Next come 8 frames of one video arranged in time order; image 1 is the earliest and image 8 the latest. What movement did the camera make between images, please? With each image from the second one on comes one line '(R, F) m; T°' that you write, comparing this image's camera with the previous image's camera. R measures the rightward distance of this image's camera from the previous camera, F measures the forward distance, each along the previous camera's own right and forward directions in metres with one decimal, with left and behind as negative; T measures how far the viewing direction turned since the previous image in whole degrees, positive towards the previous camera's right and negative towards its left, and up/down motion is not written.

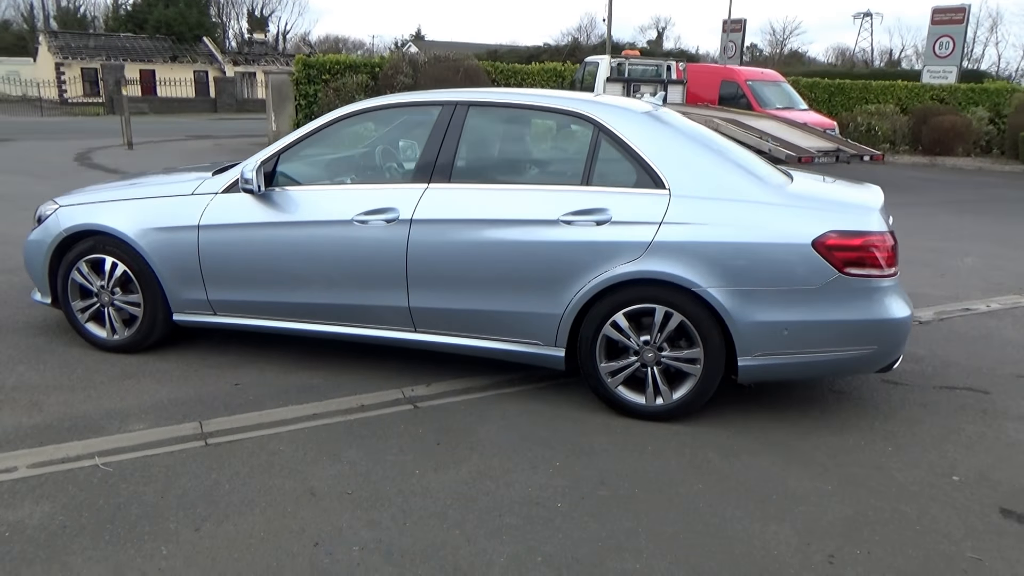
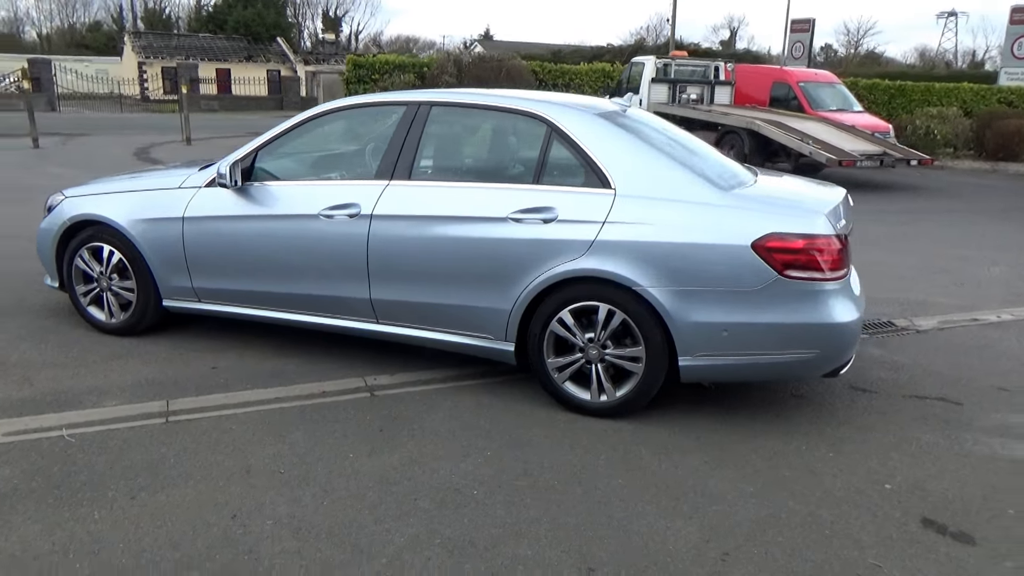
(+0.6, -0.1) m; -5°
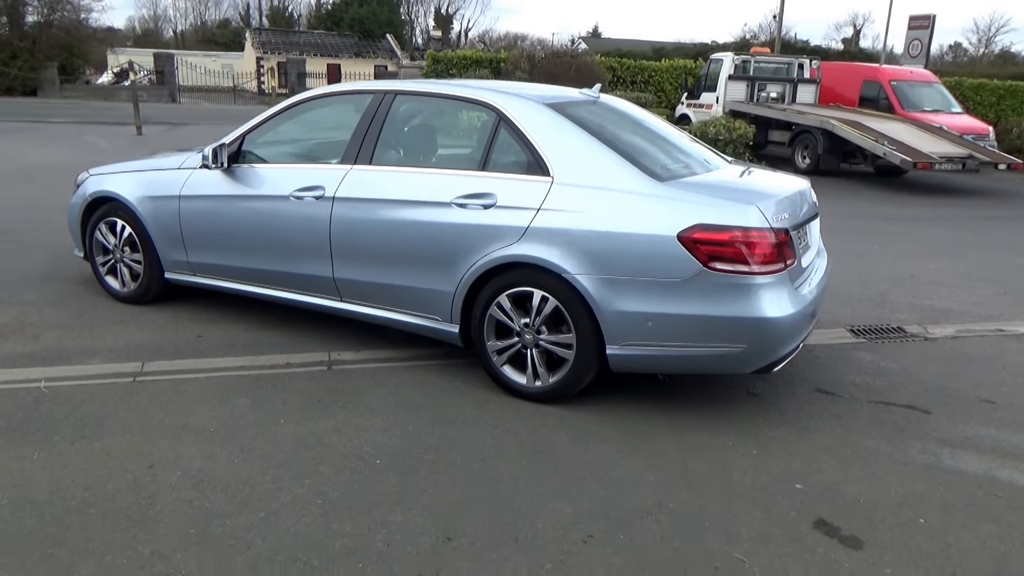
(+0.9, 0.0) m; -8°
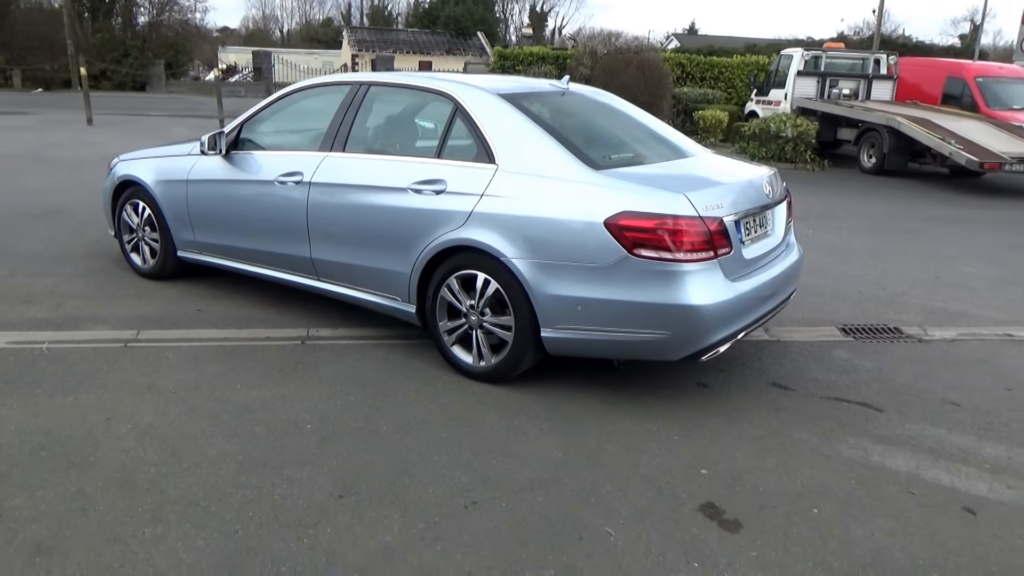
(+0.8, -0.1) m; -7°
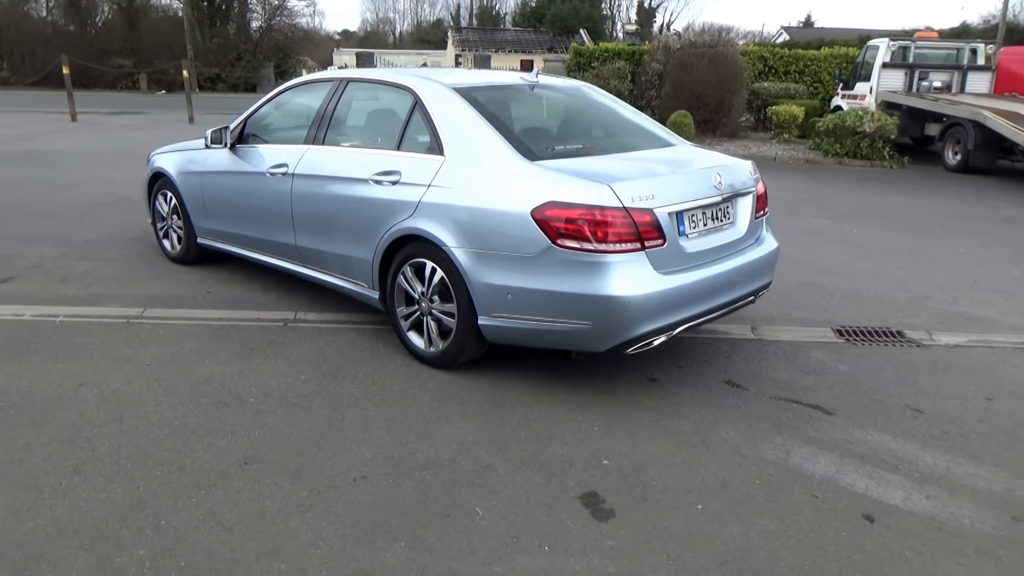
(+0.9, 0.0) m; -8°
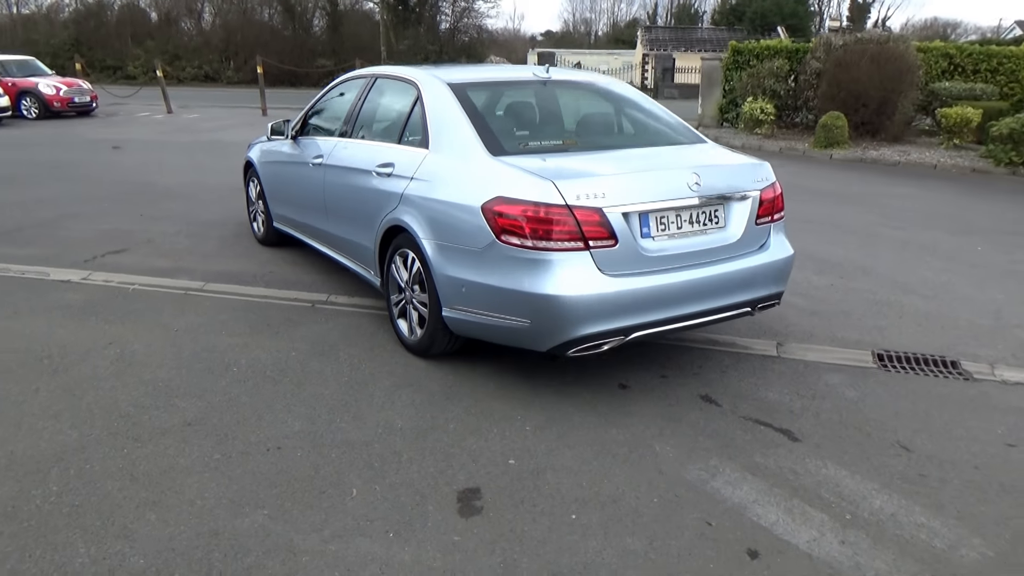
(+1.2, +0.1) m; -14°
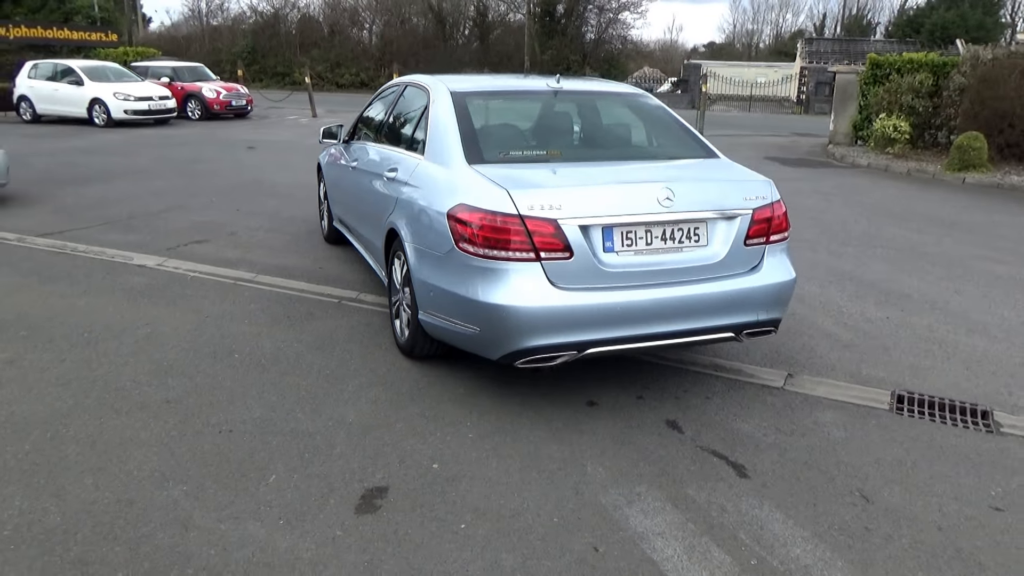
(+0.9, +0.1) m; -11°
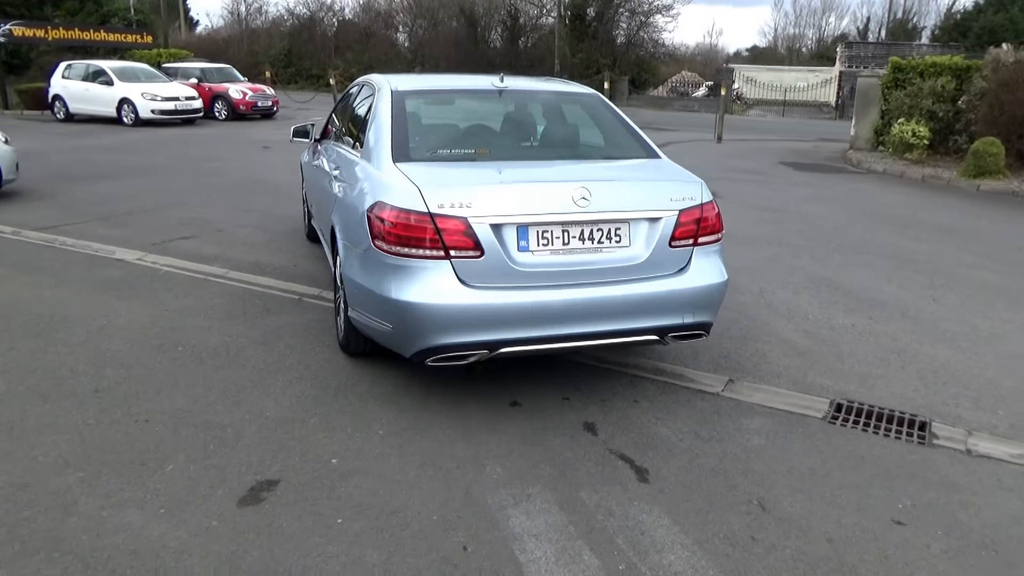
(+0.6, 0.0) m; -3°
